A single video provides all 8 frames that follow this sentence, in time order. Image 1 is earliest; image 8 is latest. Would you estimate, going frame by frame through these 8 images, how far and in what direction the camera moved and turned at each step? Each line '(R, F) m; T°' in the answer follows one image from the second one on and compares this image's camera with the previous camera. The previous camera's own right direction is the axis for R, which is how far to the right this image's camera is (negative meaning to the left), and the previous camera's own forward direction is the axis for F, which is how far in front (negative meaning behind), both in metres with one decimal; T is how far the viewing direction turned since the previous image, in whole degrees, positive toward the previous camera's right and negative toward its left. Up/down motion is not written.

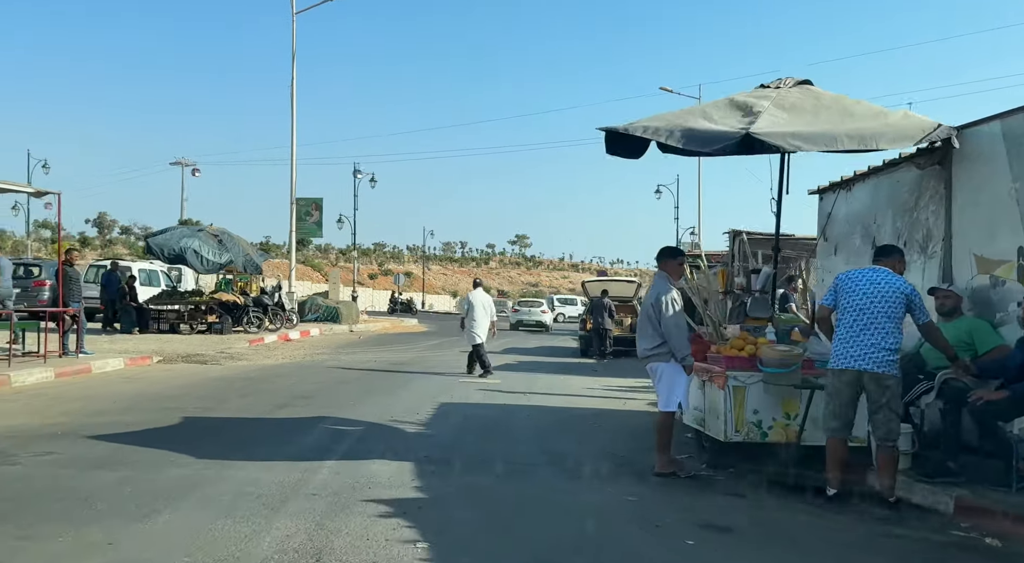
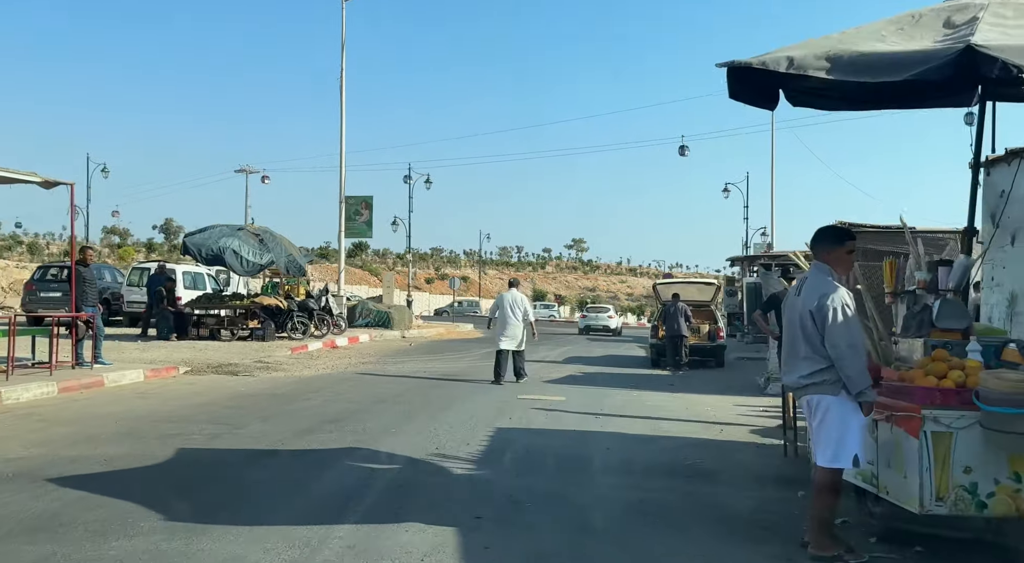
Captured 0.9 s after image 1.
(-0.2, +2.4) m; -3°
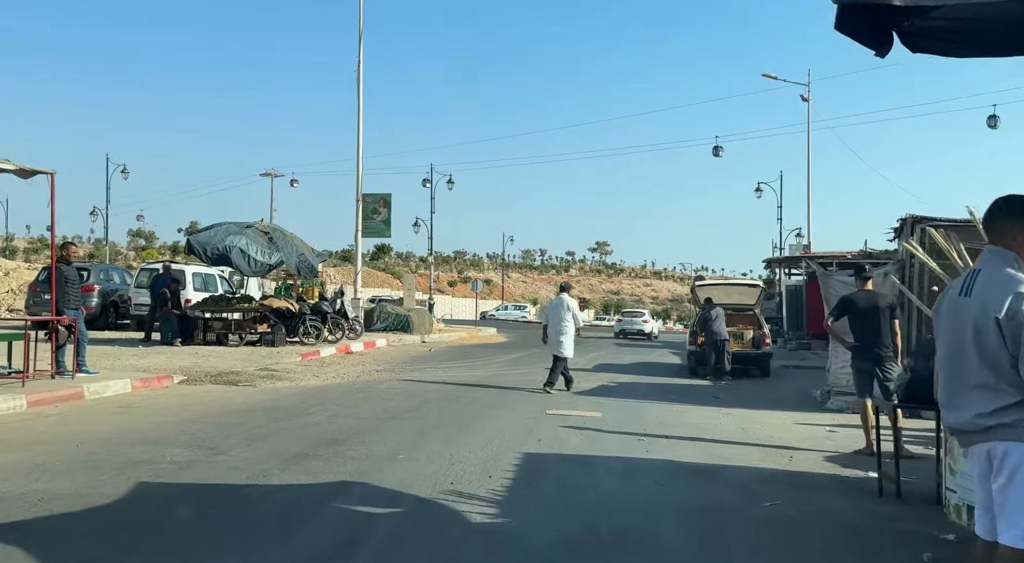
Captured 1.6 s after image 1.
(-0.1, +1.8) m; -1°
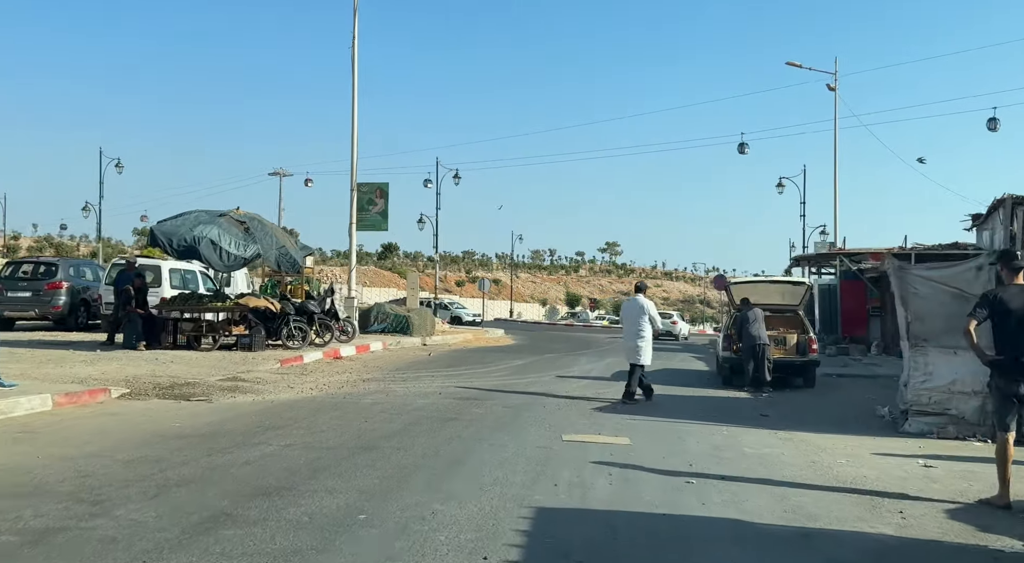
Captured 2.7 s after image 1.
(0.0, +2.9) m; 0°
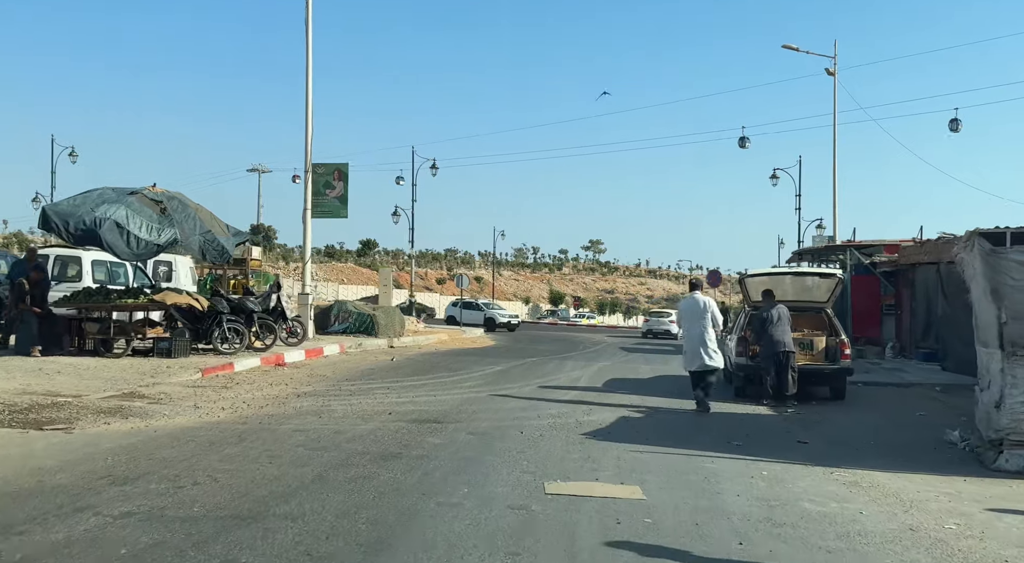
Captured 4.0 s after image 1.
(+0.2, +3.6) m; +1°
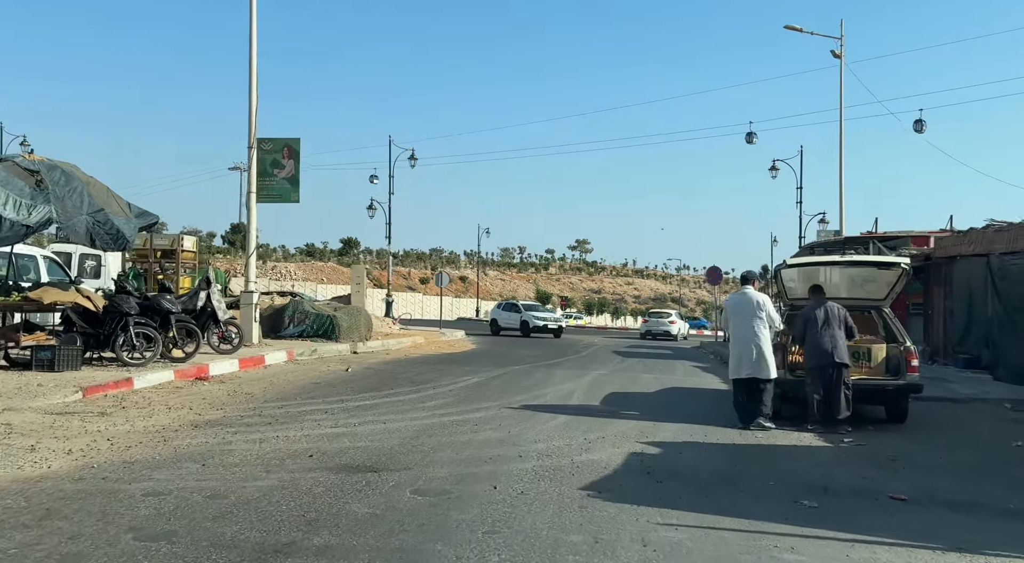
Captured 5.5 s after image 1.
(+0.1, +3.8) m; +1°
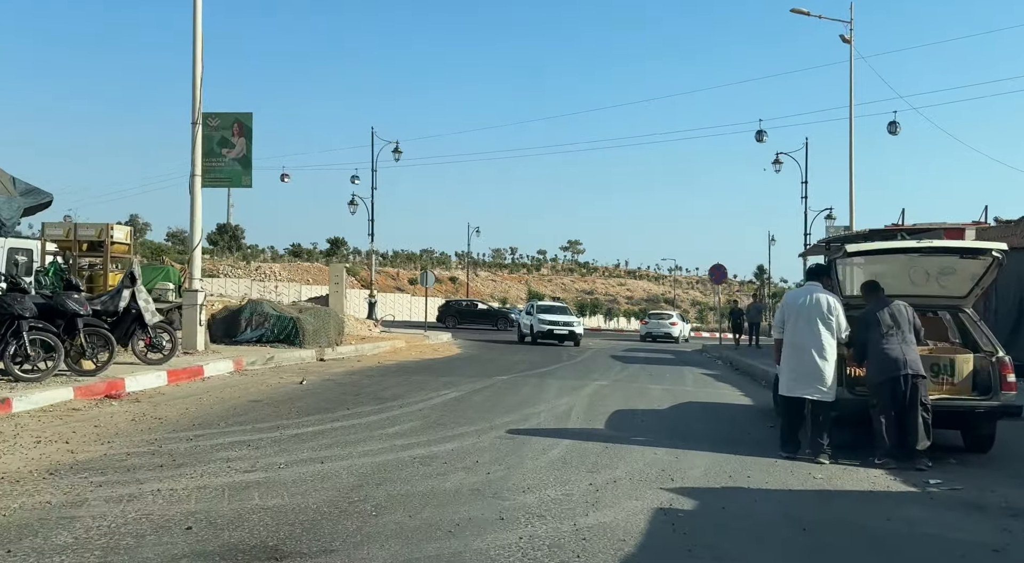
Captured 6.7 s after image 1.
(+0.1, +3.0) m; 0°
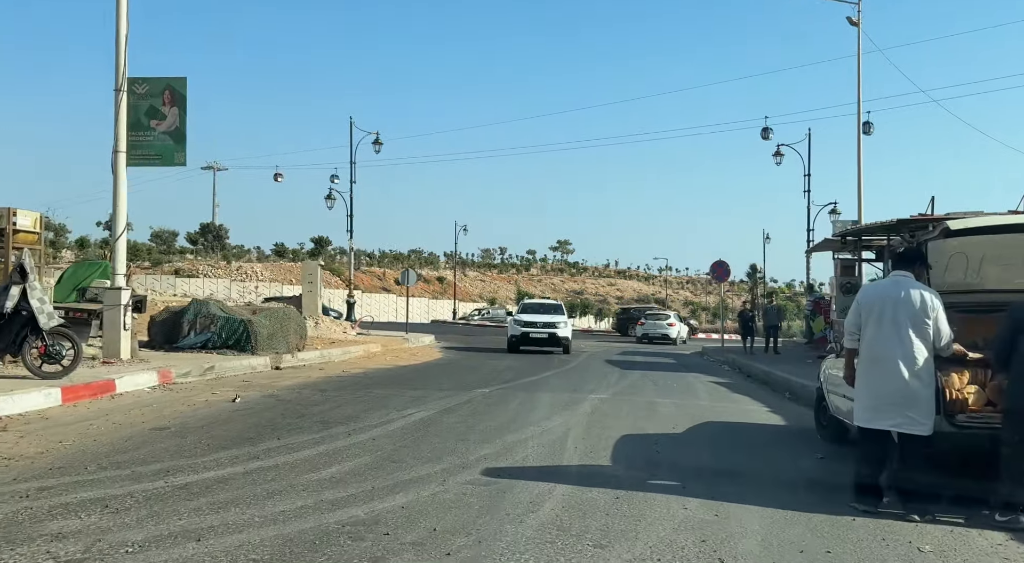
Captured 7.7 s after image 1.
(+0.1, +3.0) m; +1°
